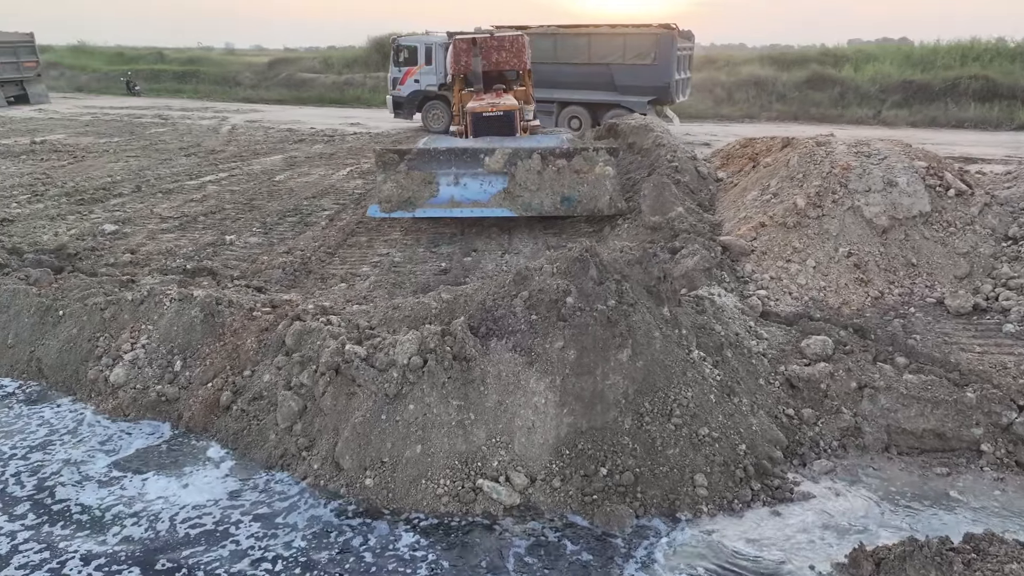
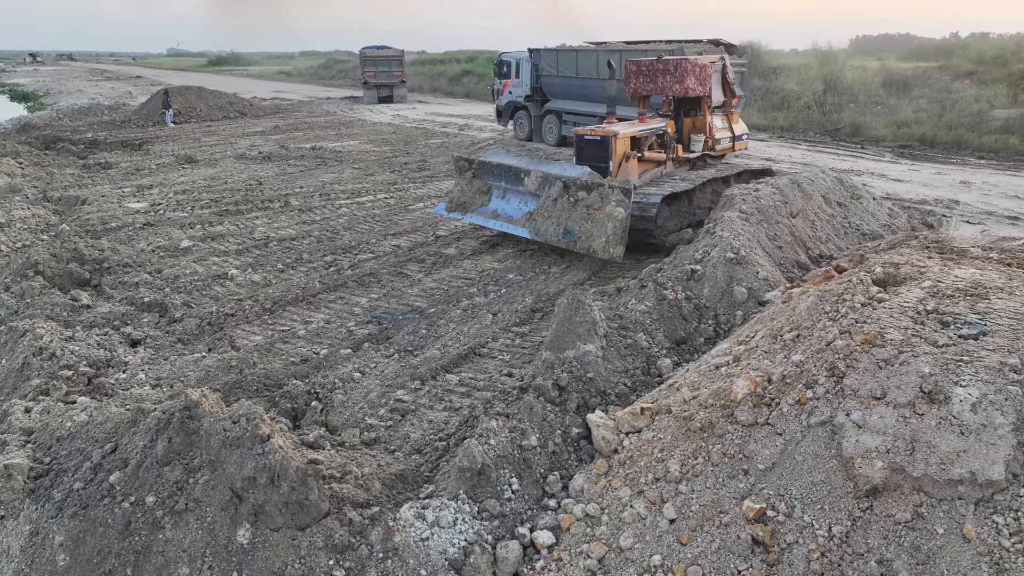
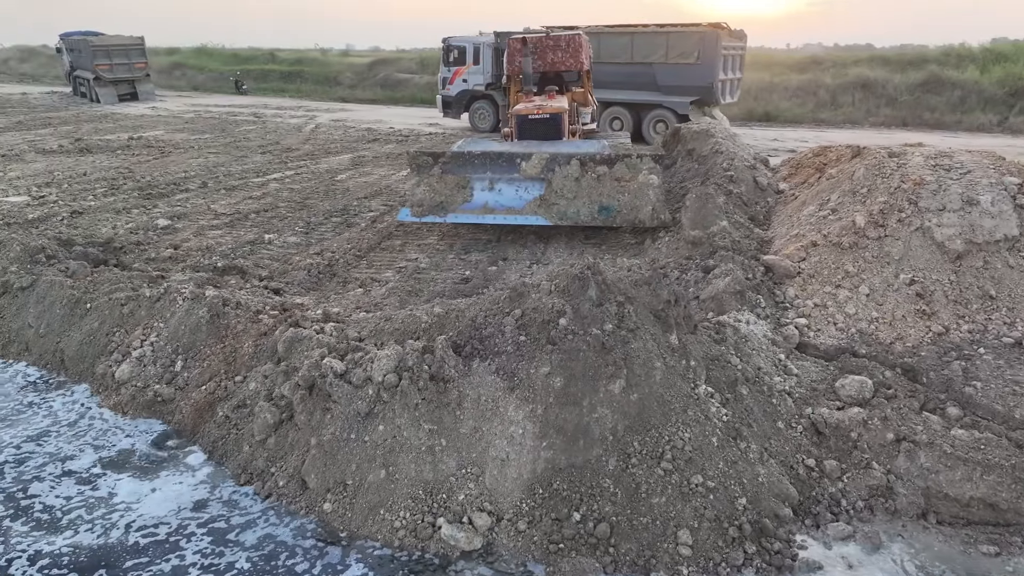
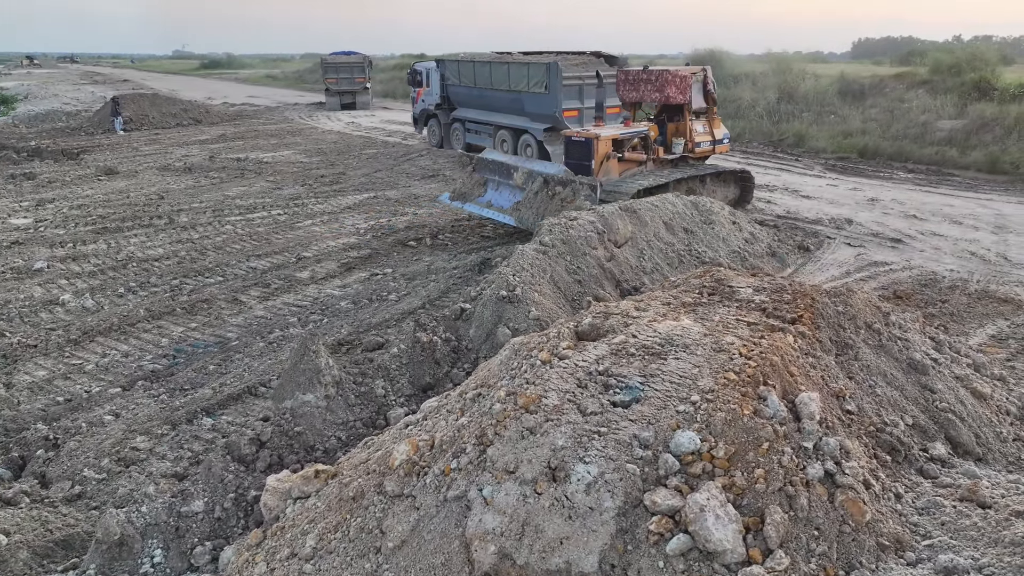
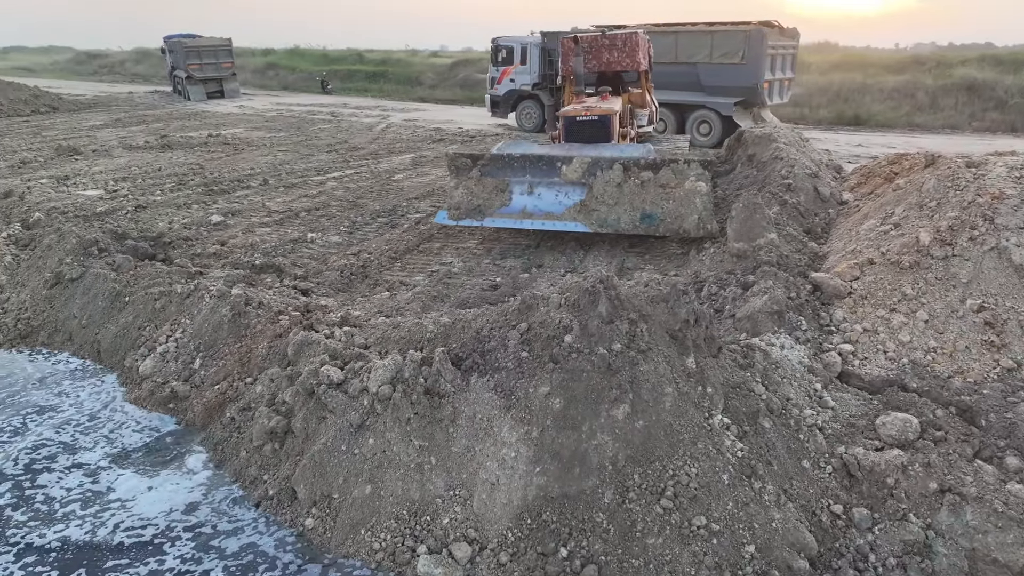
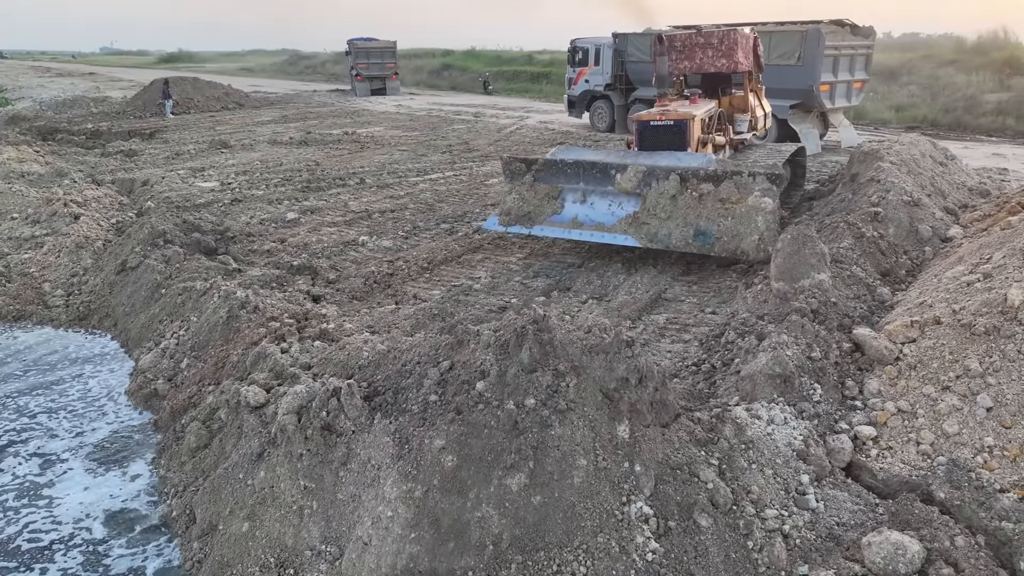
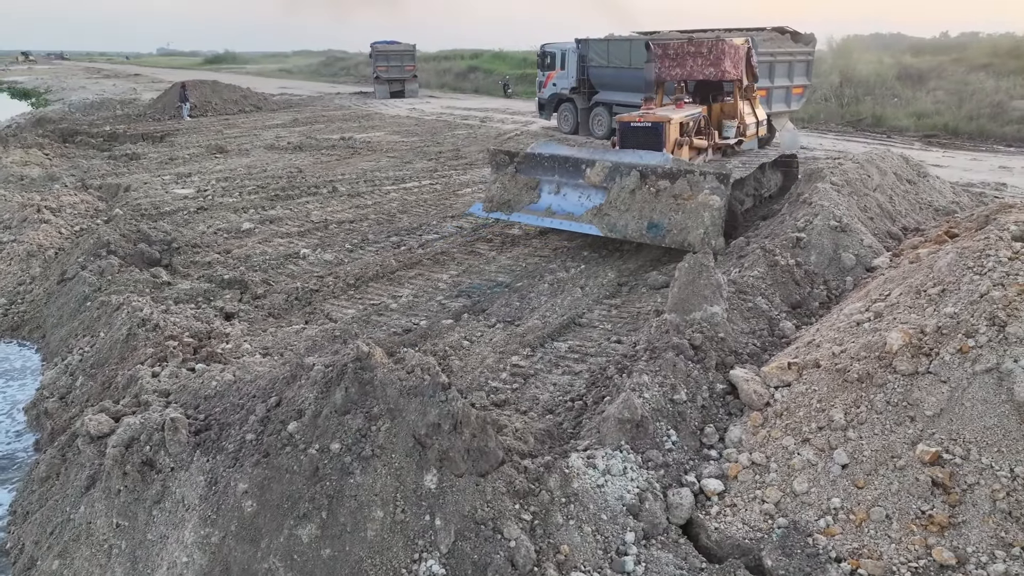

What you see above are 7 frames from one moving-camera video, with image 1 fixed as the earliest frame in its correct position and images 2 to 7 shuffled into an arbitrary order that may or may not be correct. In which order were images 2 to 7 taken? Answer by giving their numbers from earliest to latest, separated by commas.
3, 5, 6, 7, 2, 4
